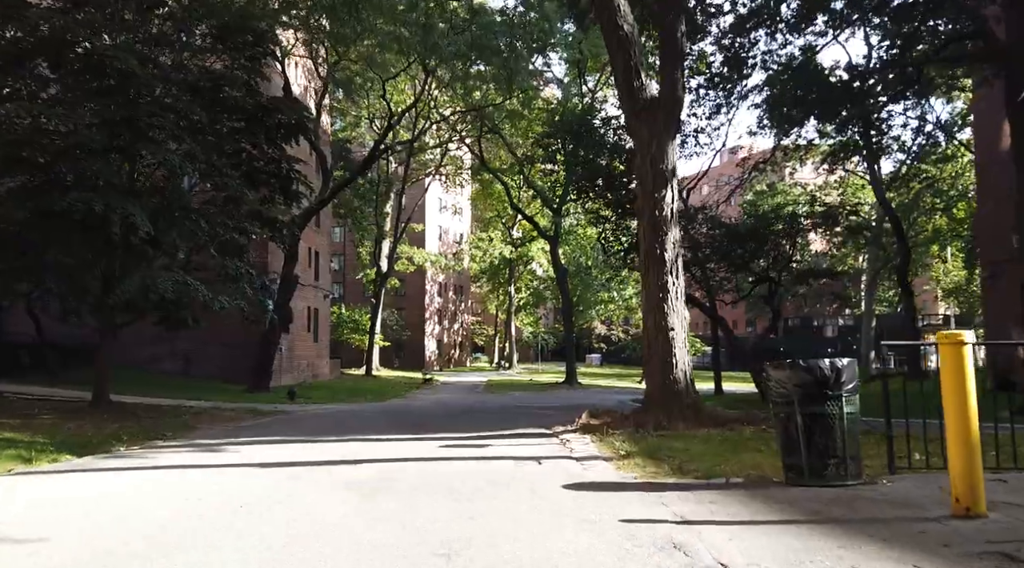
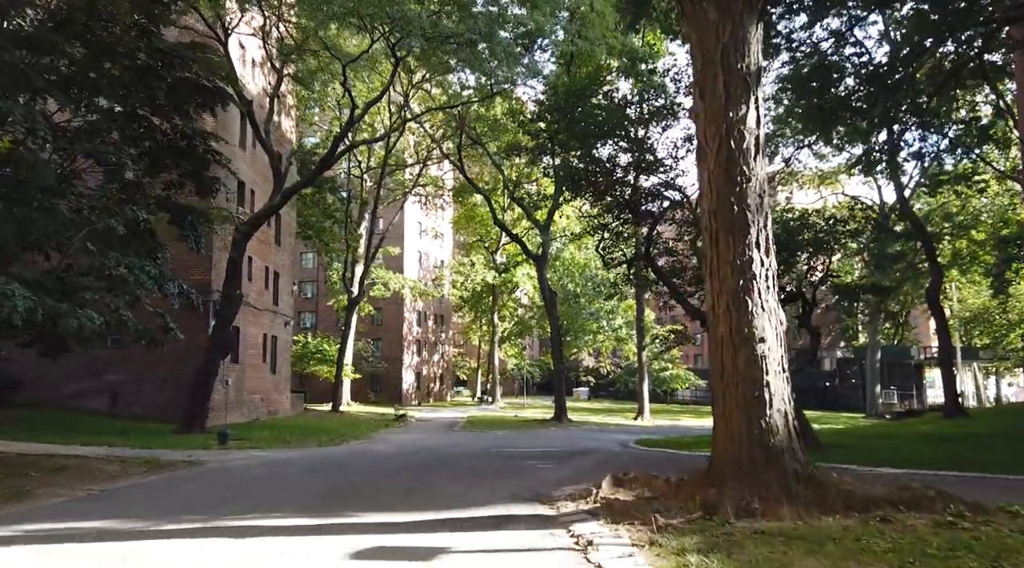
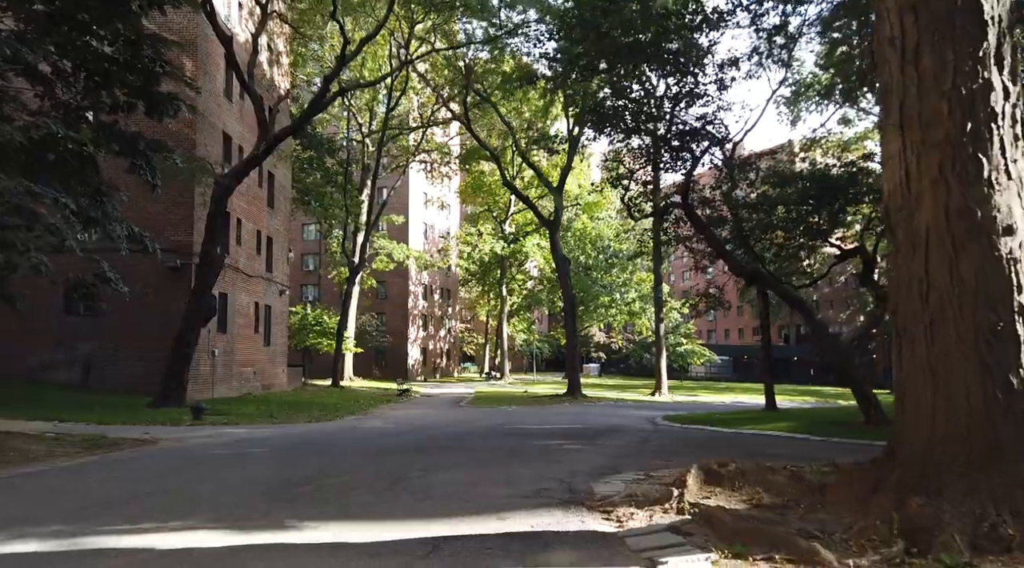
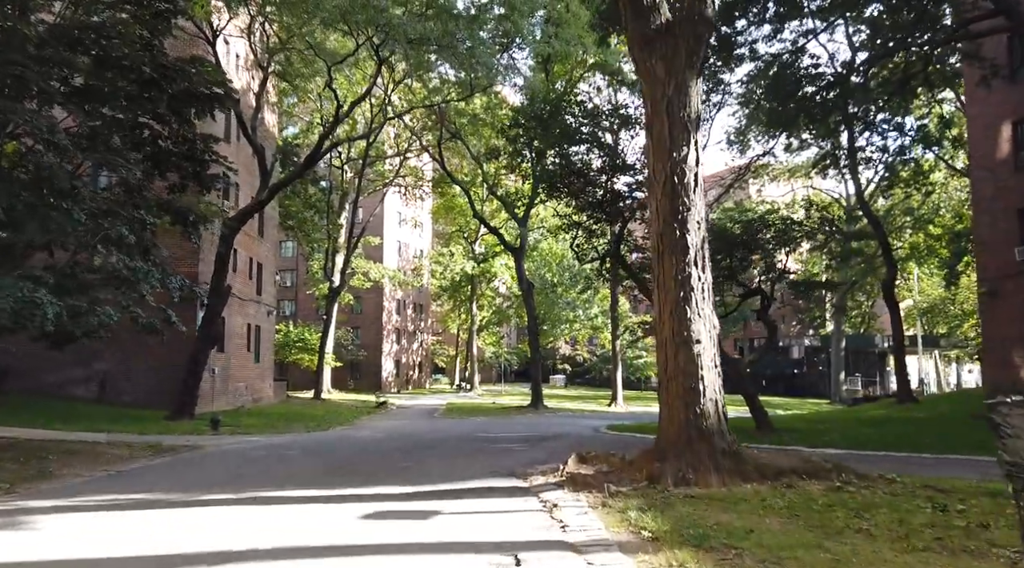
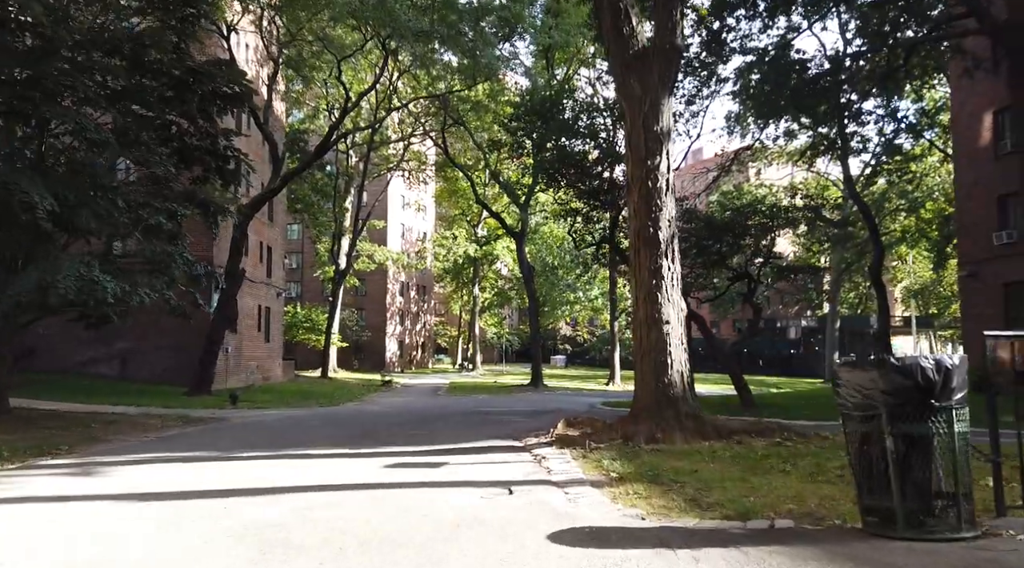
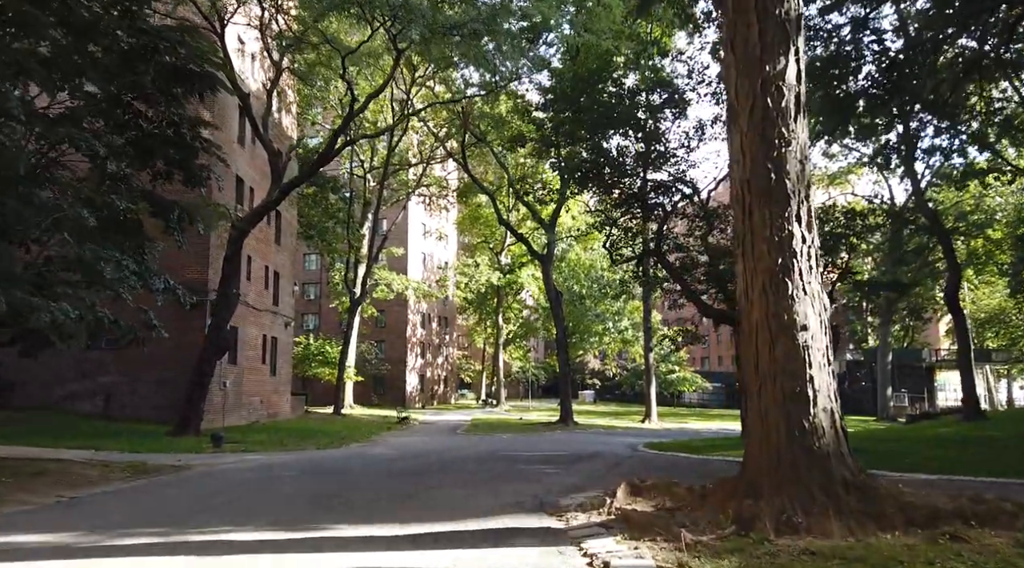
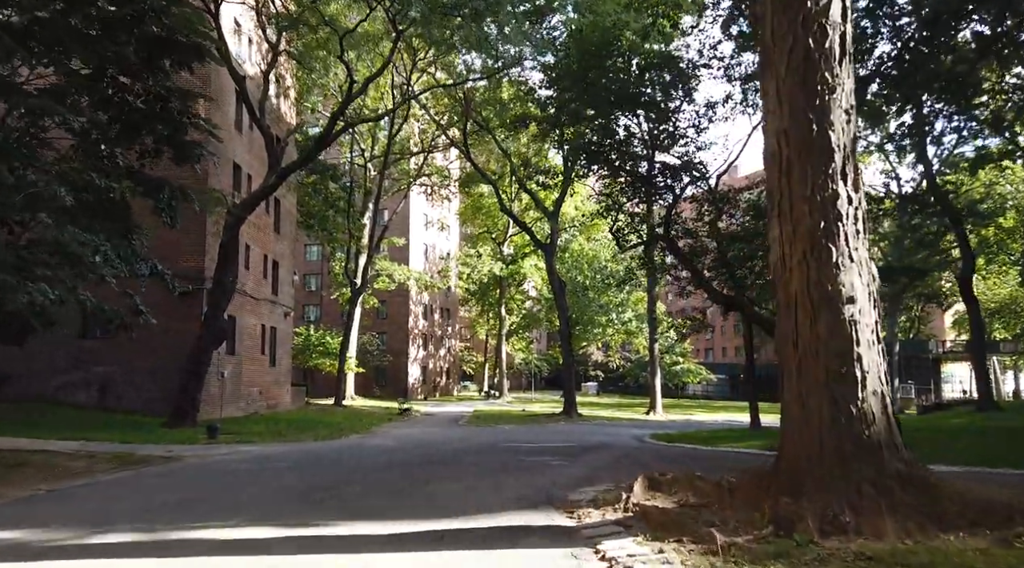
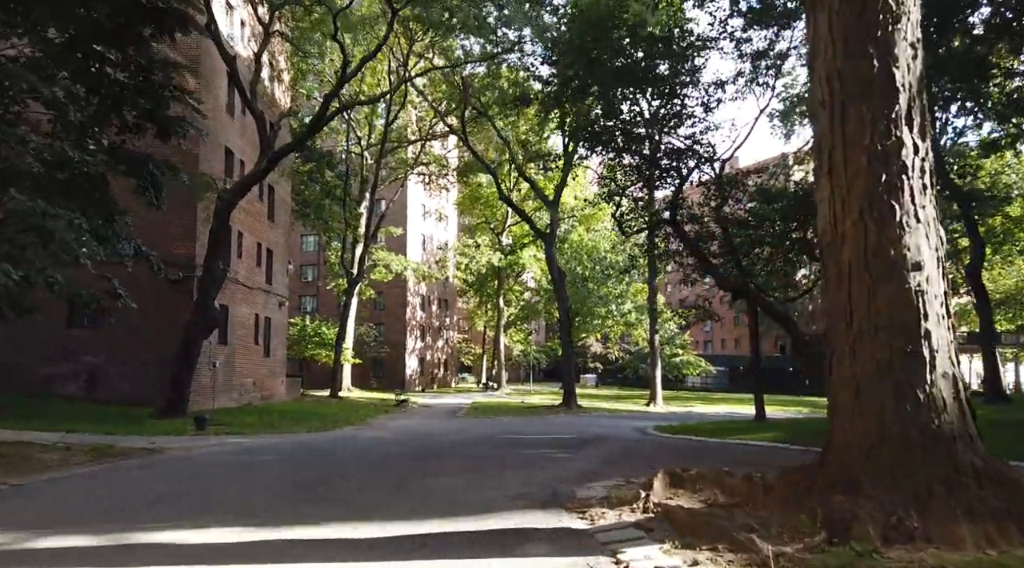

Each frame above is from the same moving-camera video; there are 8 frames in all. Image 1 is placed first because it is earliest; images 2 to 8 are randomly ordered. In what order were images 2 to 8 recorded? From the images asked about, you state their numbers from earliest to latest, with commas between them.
5, 4, 2, 6, 7, 8, 3
